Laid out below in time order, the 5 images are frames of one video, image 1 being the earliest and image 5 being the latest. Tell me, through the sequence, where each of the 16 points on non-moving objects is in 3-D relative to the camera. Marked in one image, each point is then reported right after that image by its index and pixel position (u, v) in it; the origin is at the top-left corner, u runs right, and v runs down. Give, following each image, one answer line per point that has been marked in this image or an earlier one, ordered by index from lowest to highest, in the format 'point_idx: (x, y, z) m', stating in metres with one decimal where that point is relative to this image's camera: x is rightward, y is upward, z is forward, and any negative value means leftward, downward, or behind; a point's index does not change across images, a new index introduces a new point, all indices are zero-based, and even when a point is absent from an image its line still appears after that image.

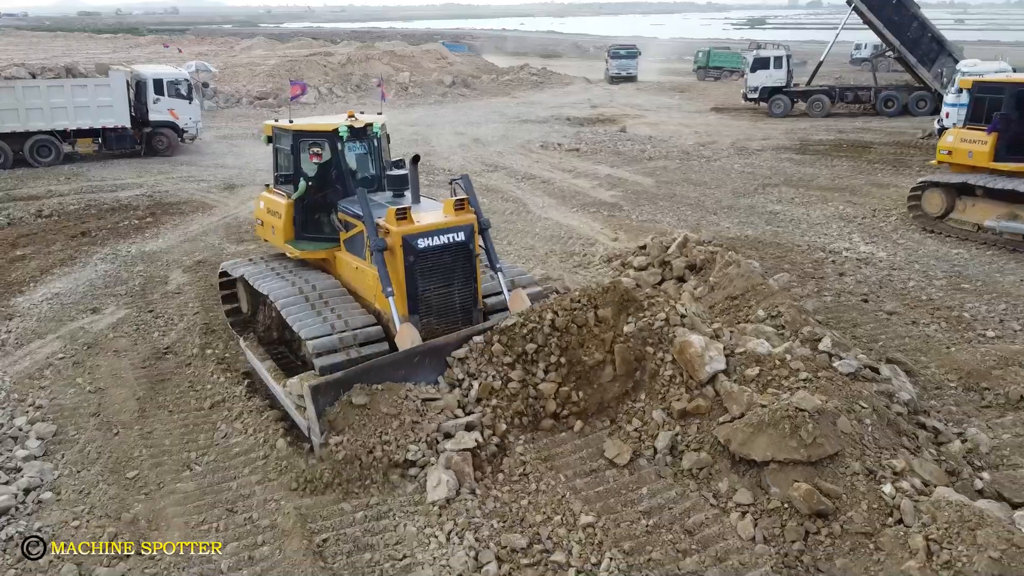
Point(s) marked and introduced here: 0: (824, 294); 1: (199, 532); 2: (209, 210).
0: (+2.7, -0.1, +7.2) m
1: (-1.6, -1.2, +4.1) m
2: (-4.2, +1.1, +11.4) m
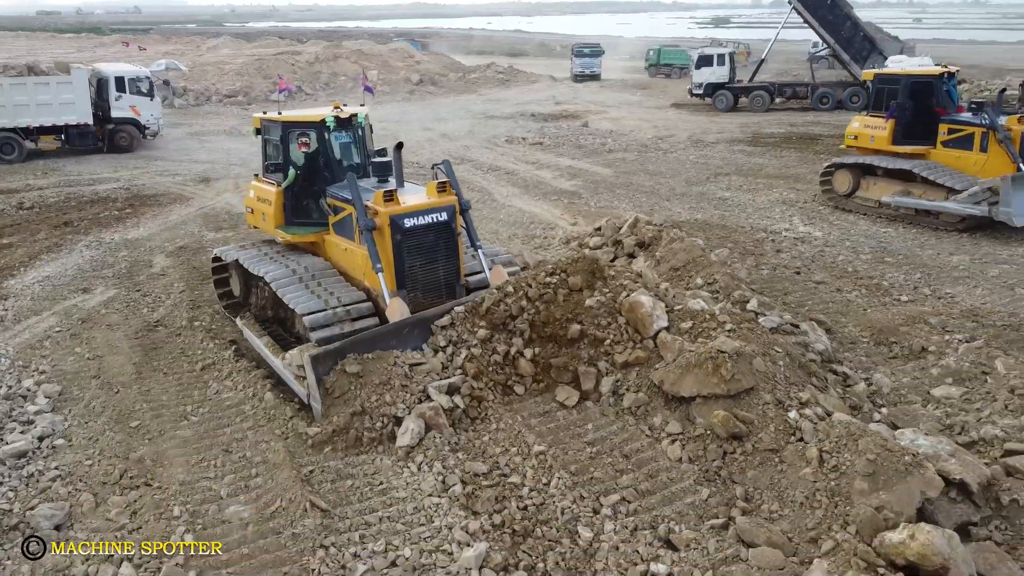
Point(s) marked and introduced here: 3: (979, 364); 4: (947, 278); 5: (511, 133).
0: (+2.4, +0.2, +7.9) m
1: (-1.8, -1.0, +4.7) m
2: (-4.7, +1.3, +11.9) m
3: (+3.2, -0.5, +5.6) m
4: (+4.0, +0.1, +7.5) m
5: (0.0, +3.4, +18.1) m
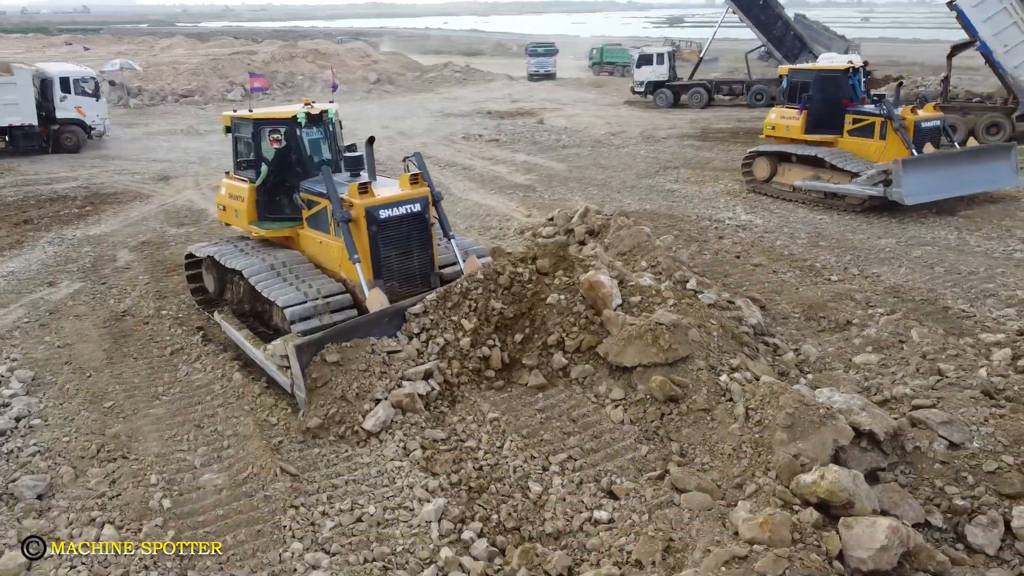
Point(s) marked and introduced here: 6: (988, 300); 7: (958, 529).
0: (+1.9, +0.3, +8.4) m
1: (-2.0, -0.9, +4.9) m
2: (-5.4, +1.3, +12.0) m
3: (+2.9, -0.3, +6.1) m
4: (+3.5, +0.3, +8.0) m
5: (-1.0, +3.5, +18.4) m
6: (+3.9, -0.1, +6.8) m
7: (+2.2, -1.2, +4.1) m
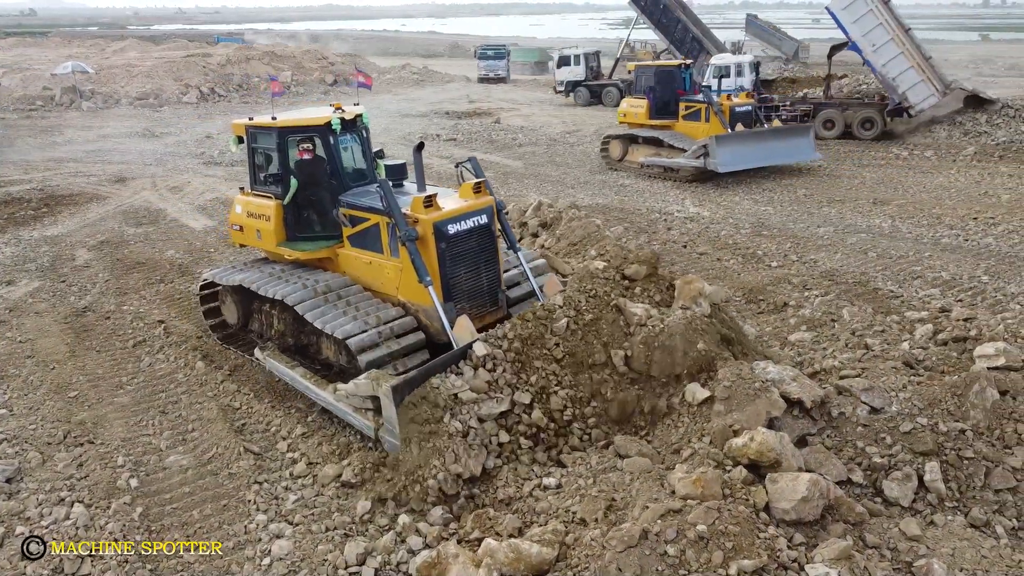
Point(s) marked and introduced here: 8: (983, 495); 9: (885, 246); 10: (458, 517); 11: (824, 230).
0: (+1.5, +0.5, +8.7) m
1: (-2.3, -0.9, +5.1) m
2: (-6.0, +1.3, +12.0) m
3: (+2.5, -0.2, +6.5) m
4: (+3.1, +0.4, +8.4) m
5: (-2.0, +3.6, +18.6) m
6: (+3.6, +0.1, +7.3) m
7: (+2.0, -1.1, +4.4) m
8: (+2.5, -1.1, +4.3) m
9: (+3.8, +0.4, +8.3) m
10: (-0.3, -1.2, +4.2) m
11: (+3.4, +0.6, +9.1) m
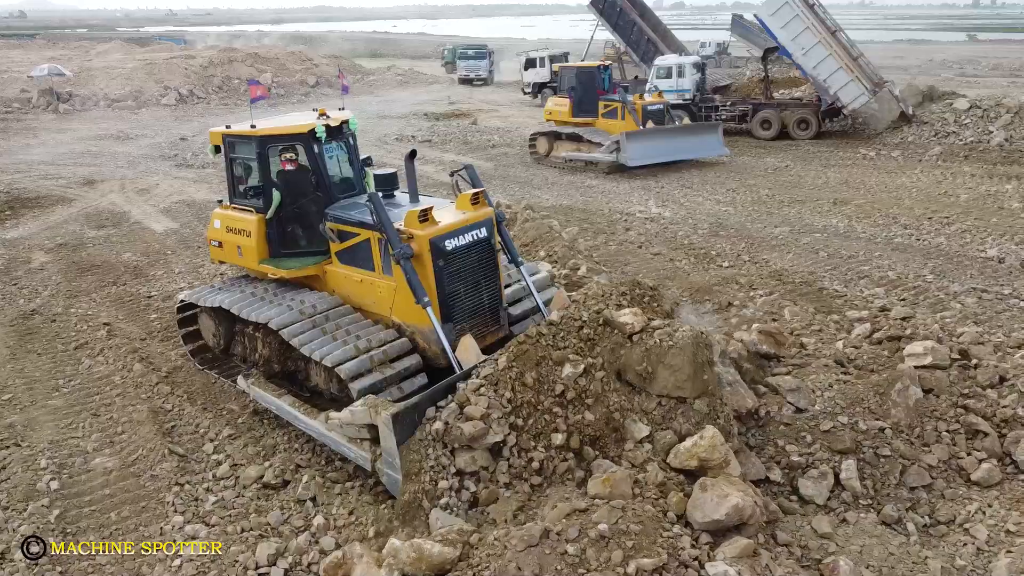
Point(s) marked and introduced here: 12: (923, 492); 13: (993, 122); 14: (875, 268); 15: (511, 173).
0: (+1.0, +0.5, +8.7) m
1: (-2.8, -0.9, +5.1) m
2: (-6.5, +1.2, +12.0) m
3: (+2.1, -0.2, +6.6) m
4: (+2.6, +0.4, +8.5) m
5: (-2.5, +3.5, +18.6) m
6: (+3.1, +0.1, +7.3) m
7: (+1.5, -1.1, +4.4) m
8: (+2.1, -1.1, +4.4) m
9: (+3.3, +0.4, +8.4) m
10: (-0.7, -1.2, +4.3) m
11: (+3.0, +0.6, +9.1) m
12: (+2.2, -1.1, +4.4) m
13: (+8.2, +2.8, +14.0) m
14: (+3.4, +0.2, +7.6) m
15: (0.0, +1.9, +13.3) m
